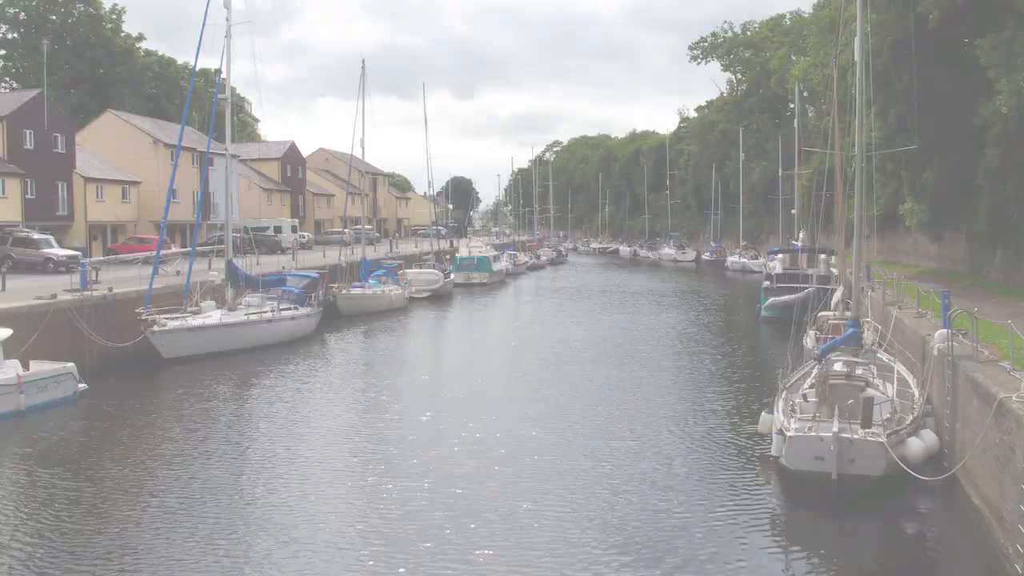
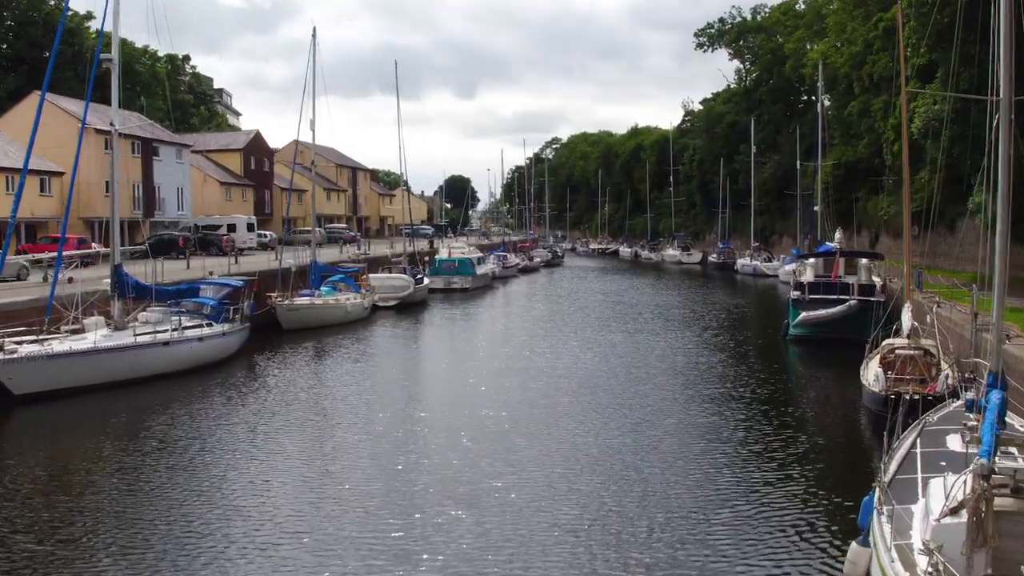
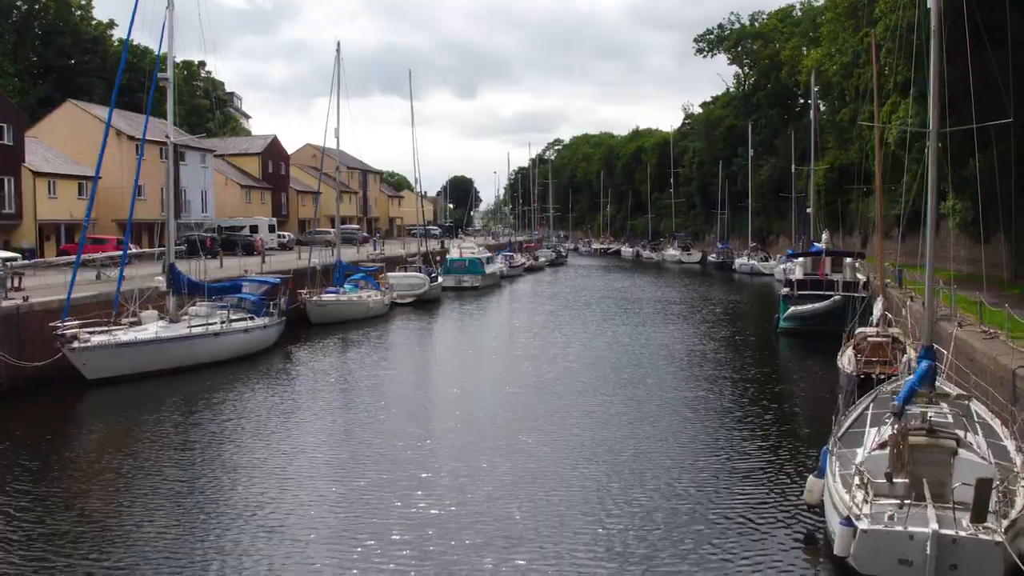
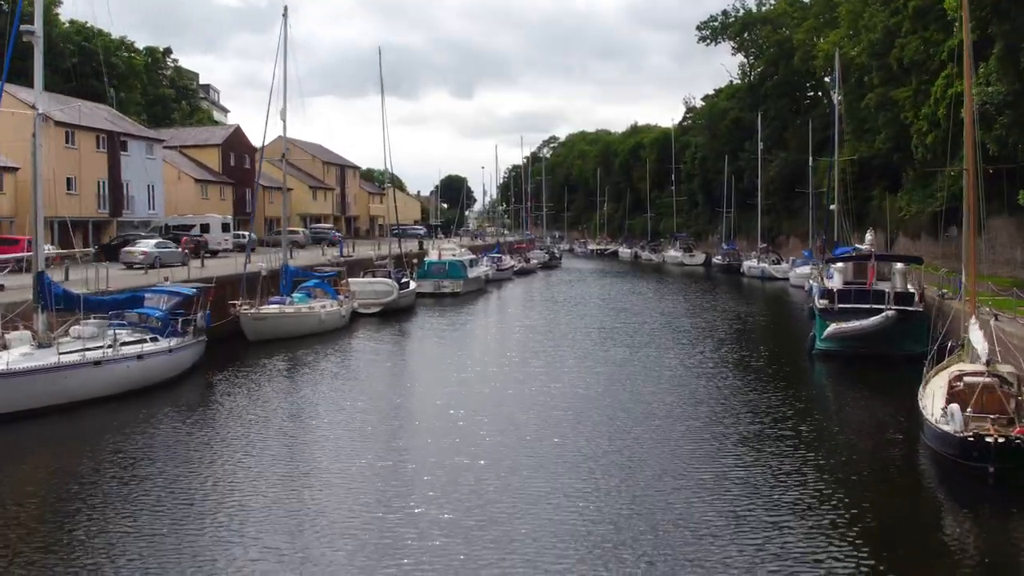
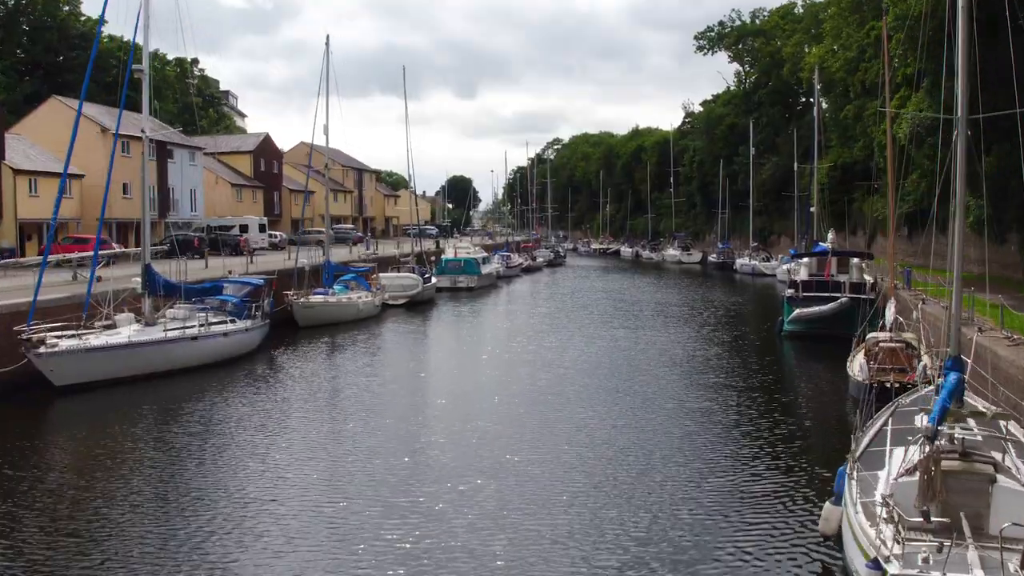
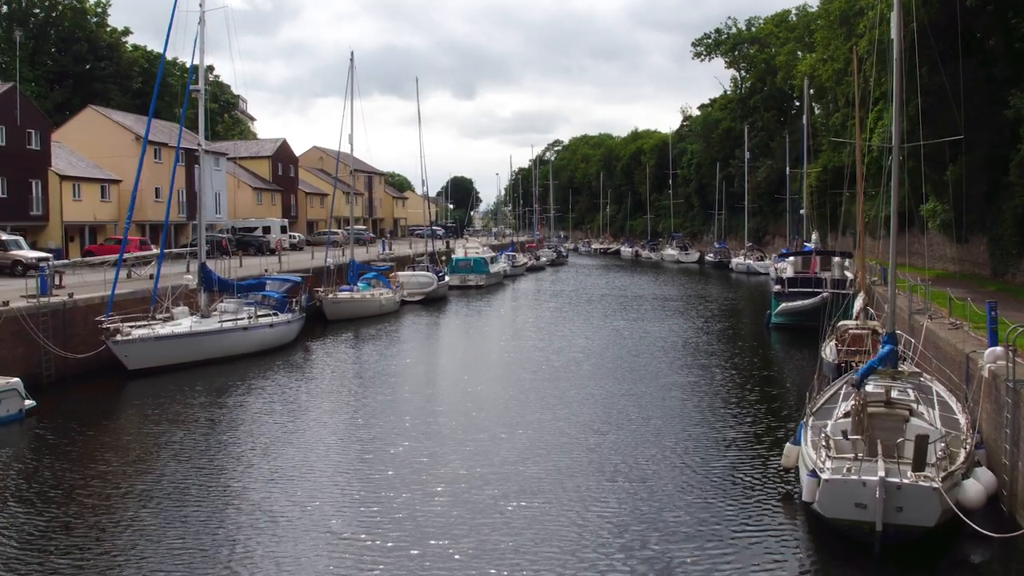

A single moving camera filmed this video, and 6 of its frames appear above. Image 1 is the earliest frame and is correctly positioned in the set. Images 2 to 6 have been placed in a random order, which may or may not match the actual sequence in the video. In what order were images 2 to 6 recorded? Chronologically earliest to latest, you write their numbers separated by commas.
6, 3, 5, 2, 4
